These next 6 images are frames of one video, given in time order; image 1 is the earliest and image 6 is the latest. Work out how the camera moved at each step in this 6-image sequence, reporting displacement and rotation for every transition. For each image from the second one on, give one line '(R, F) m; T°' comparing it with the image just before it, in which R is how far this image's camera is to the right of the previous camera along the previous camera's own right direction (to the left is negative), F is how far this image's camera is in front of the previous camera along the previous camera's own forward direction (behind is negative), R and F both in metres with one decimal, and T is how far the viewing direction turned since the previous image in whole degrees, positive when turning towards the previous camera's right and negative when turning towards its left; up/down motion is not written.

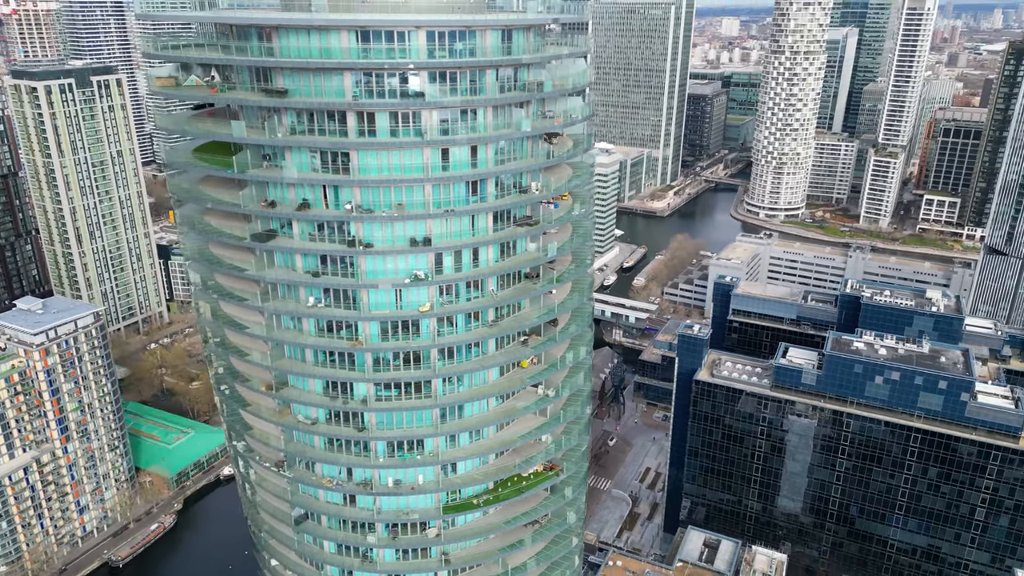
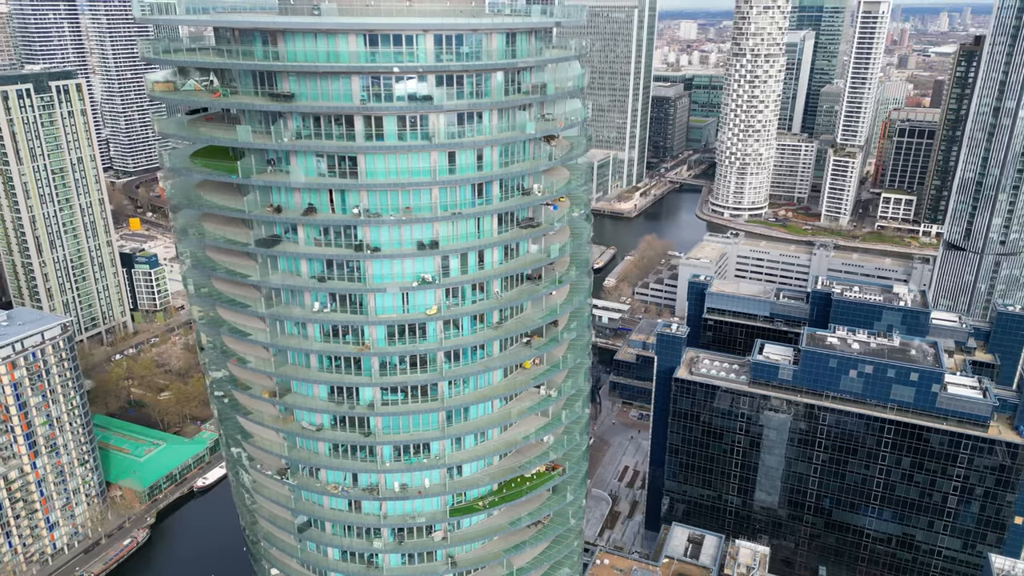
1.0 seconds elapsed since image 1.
(-1.8, -0.2) m; +3°
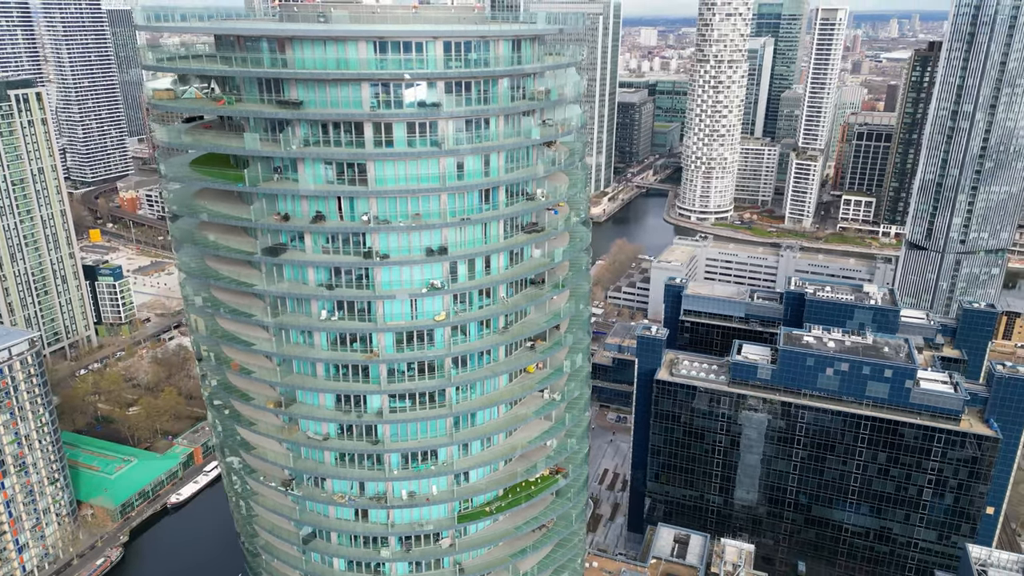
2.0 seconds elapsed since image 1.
(-1.8, -0.1) m; +3°
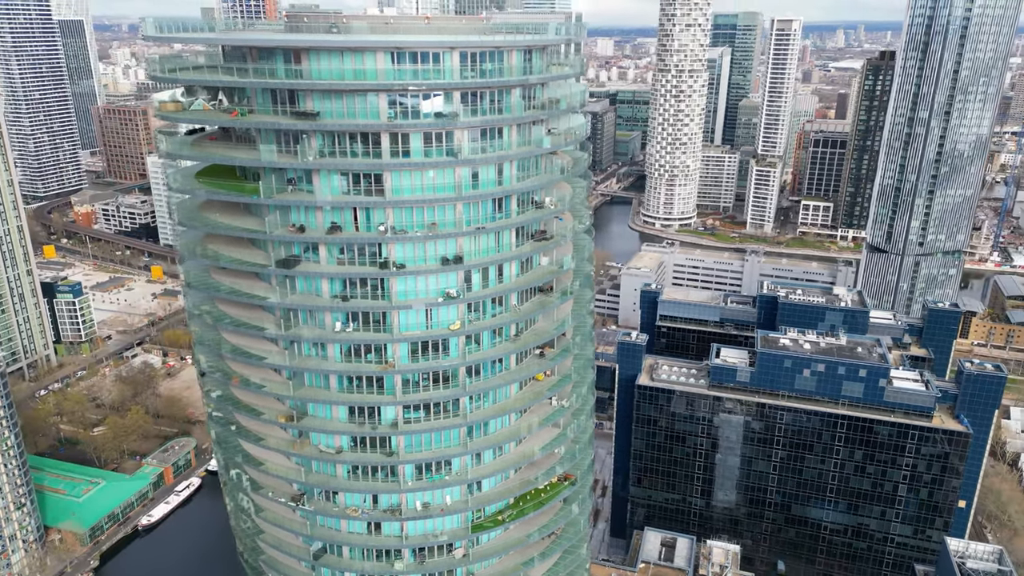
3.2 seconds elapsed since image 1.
(-2.3, -0.1) m; +3°
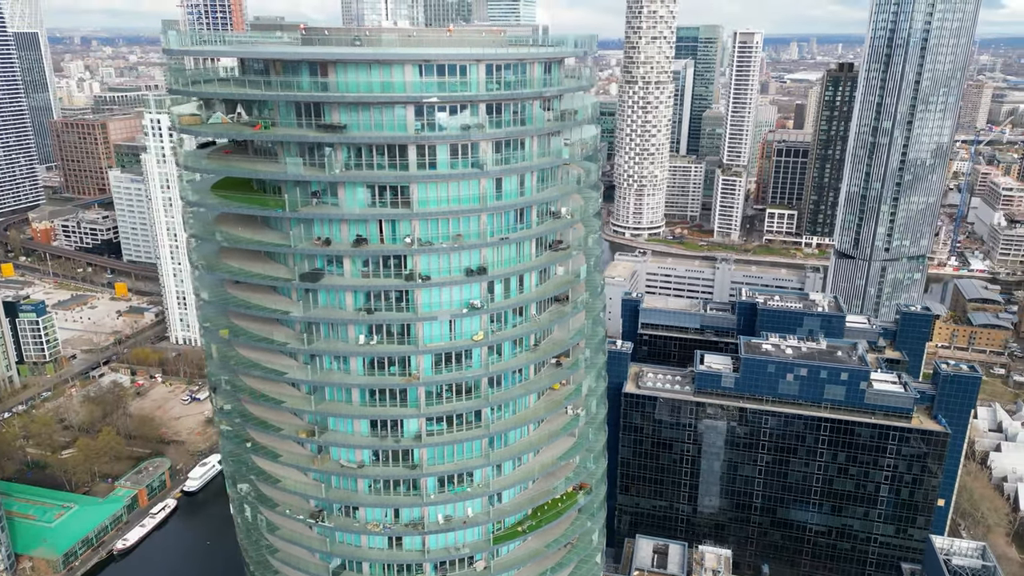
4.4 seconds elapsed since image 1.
(-2.5, -0.1) m; +3°
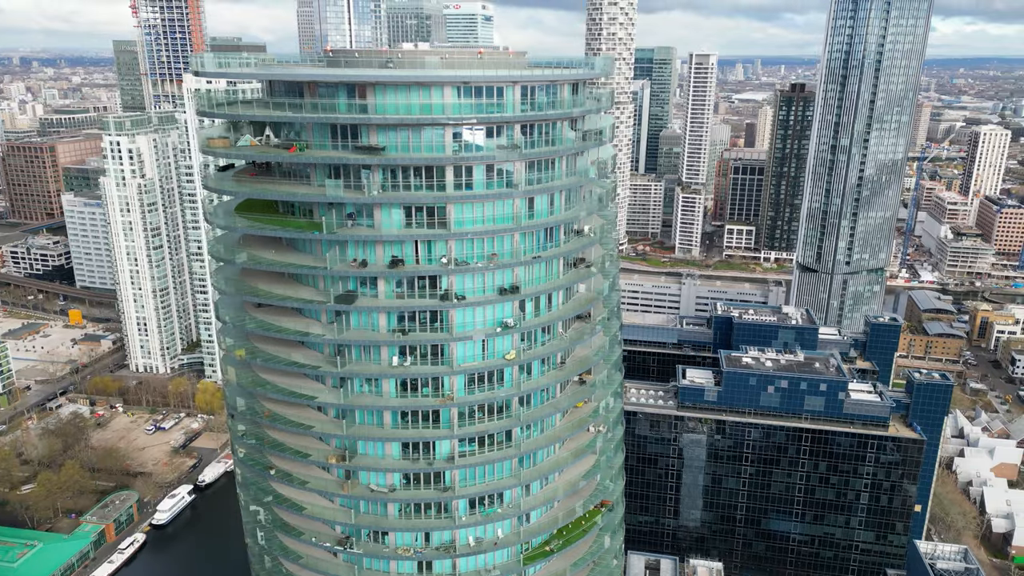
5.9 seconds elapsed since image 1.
(-3.2, -0.1) m; +3°
